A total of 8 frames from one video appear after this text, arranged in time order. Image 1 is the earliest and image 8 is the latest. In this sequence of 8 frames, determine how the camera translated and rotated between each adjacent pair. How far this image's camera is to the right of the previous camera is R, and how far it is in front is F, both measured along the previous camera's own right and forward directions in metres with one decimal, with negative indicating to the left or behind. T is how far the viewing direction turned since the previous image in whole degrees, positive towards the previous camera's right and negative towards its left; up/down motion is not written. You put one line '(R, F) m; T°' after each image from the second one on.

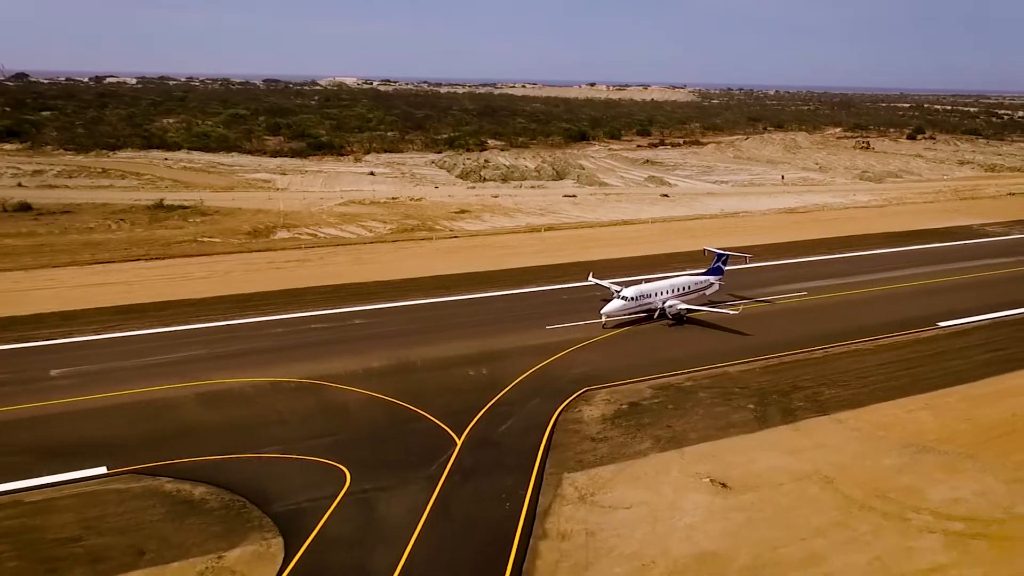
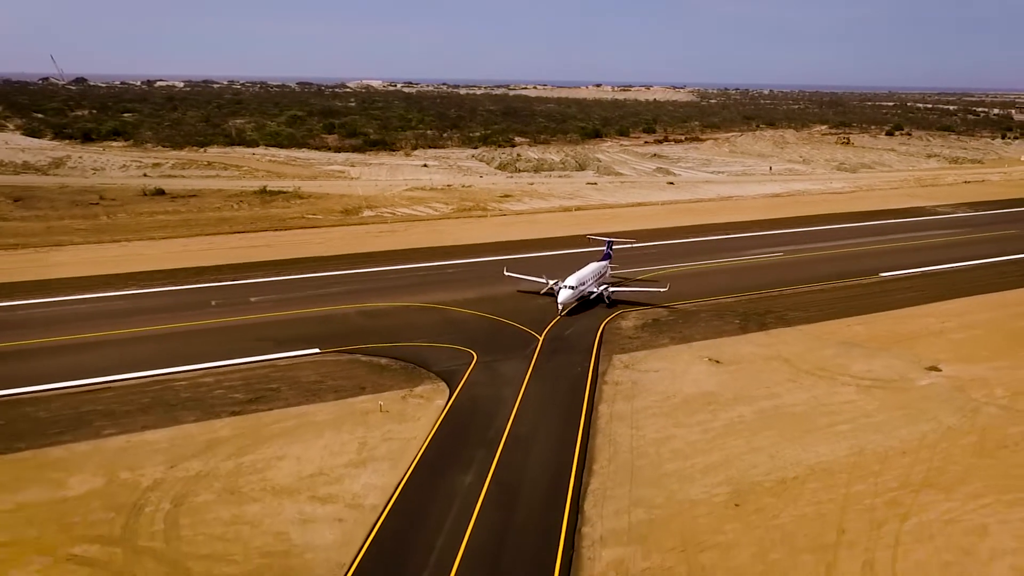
(-2.6, -9.7) m; 0°
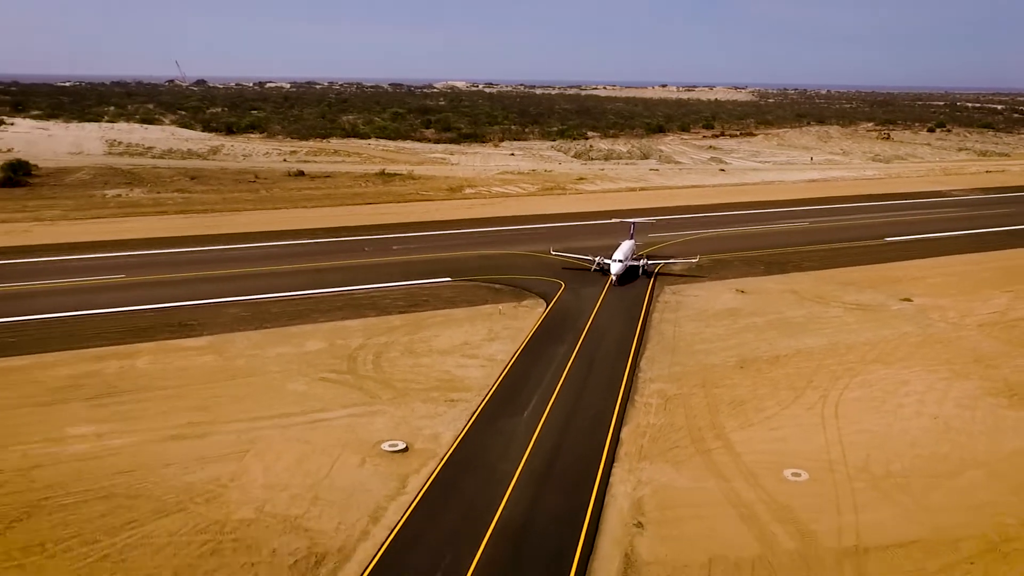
(-0.8, -10.3) m; -5°
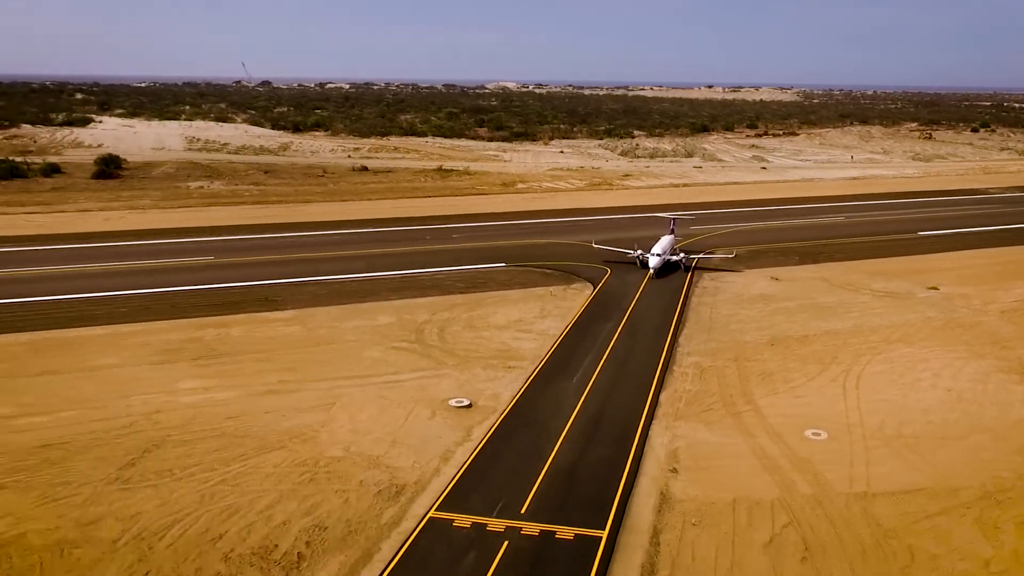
(-0.4, -3.4) m; -3°
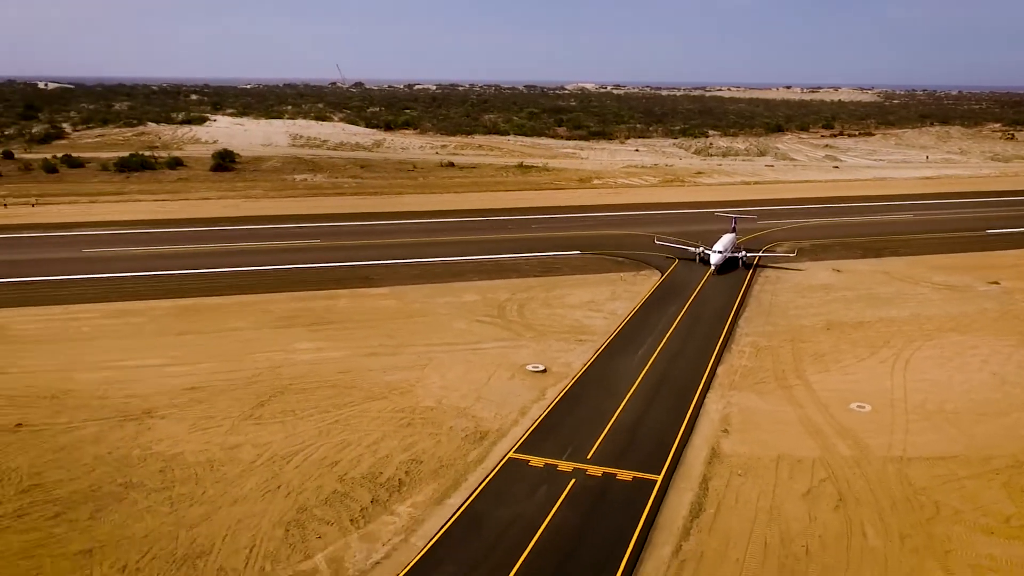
(+0.1, -3.7) m; -6°
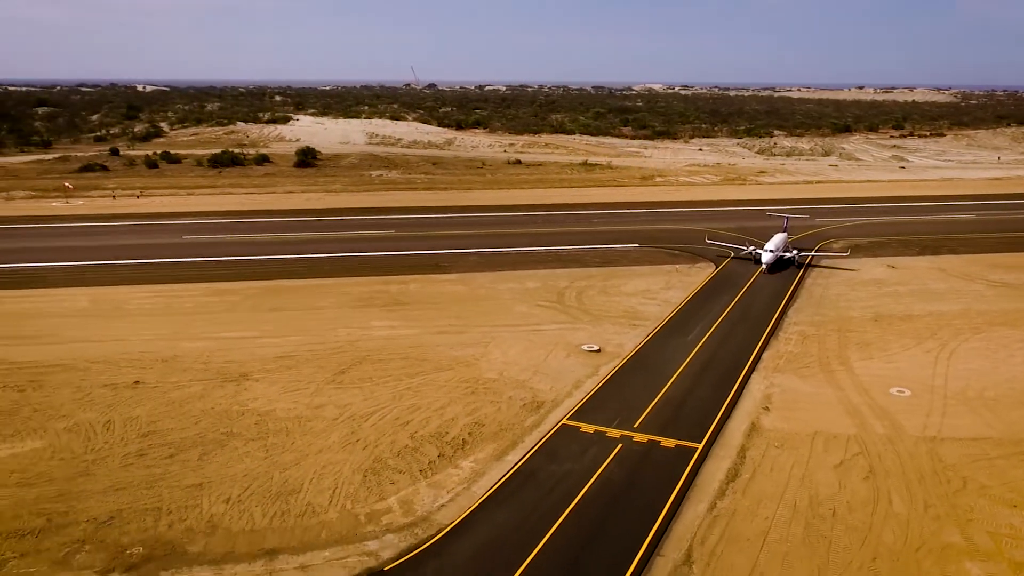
(+0.4, -2.7) m; -5°
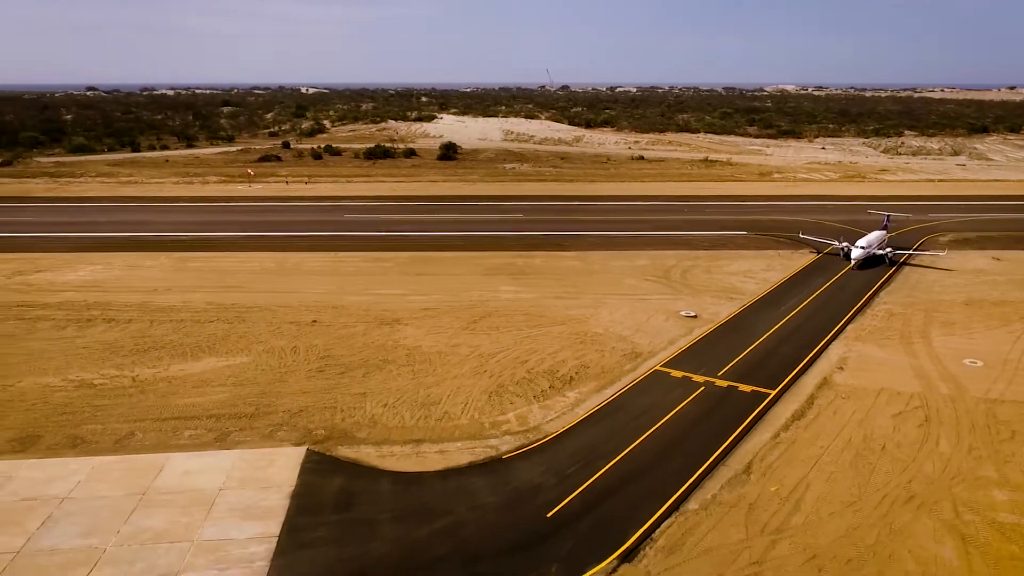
(+1.1, -5.8) m; -10°
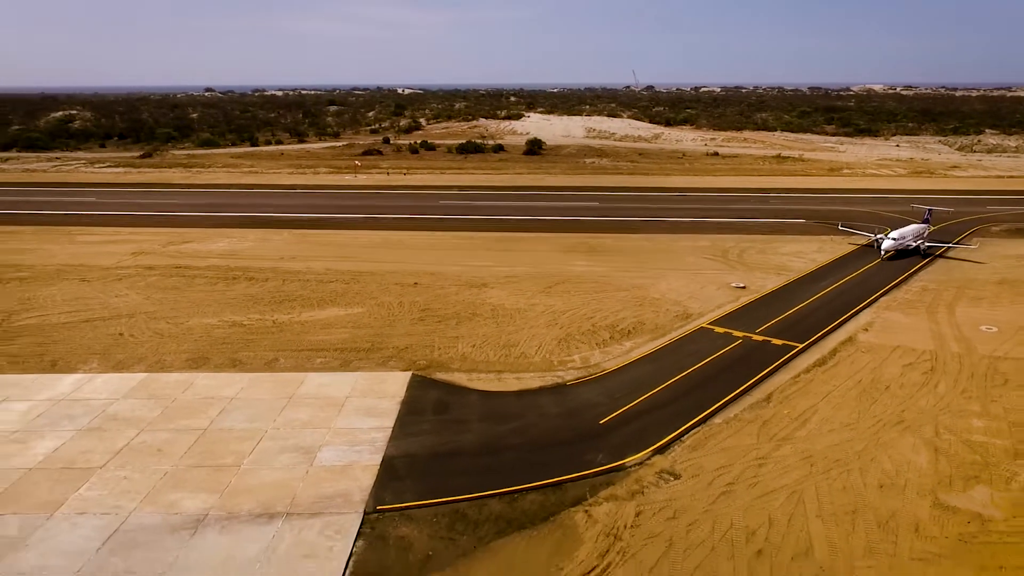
(+0.8, -6.8) m; -6°
